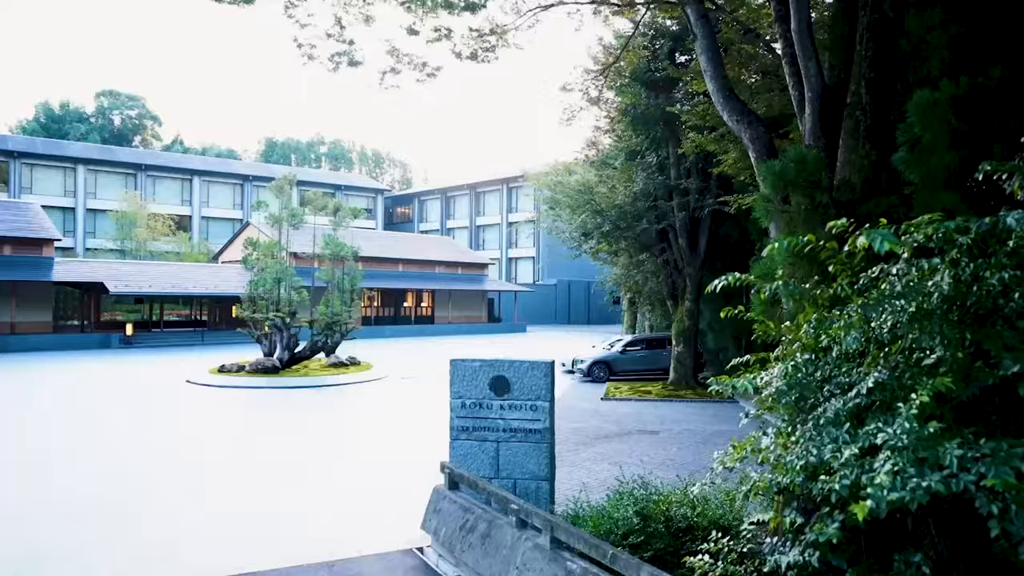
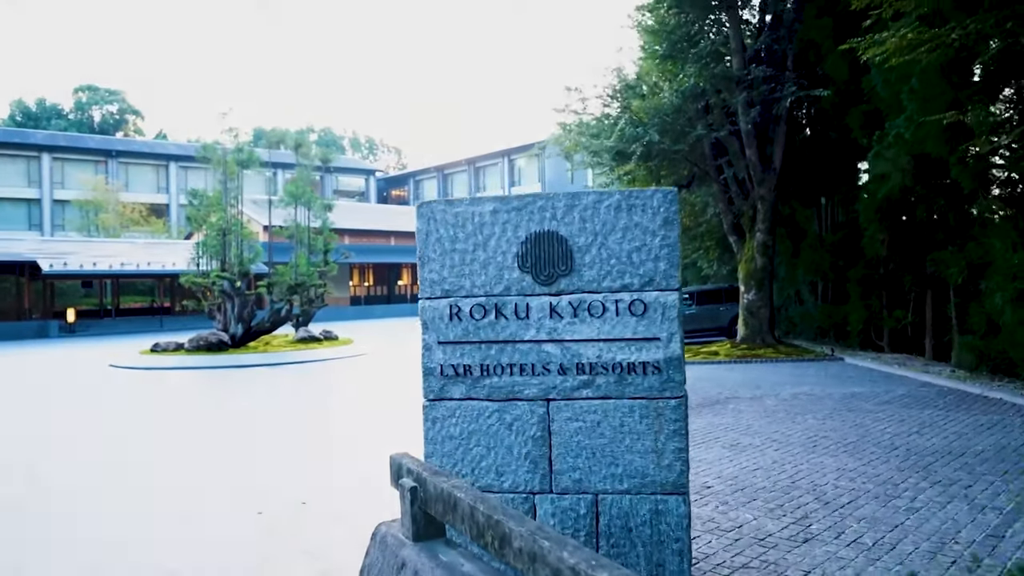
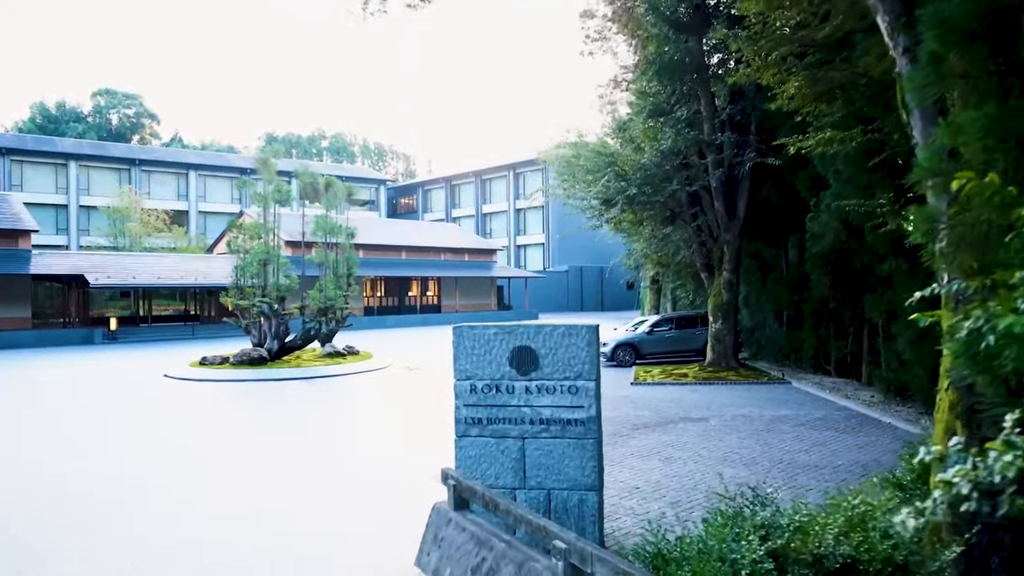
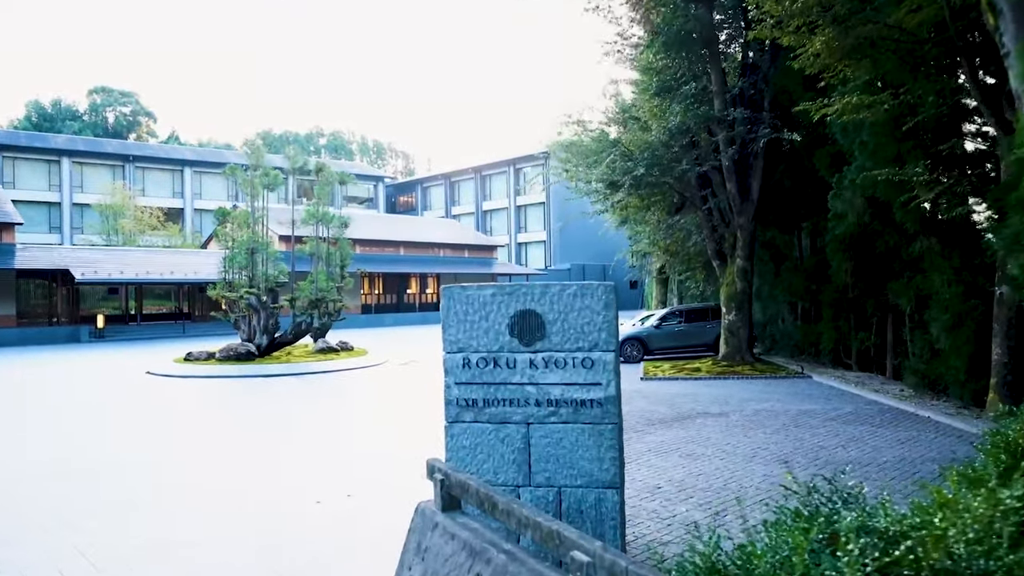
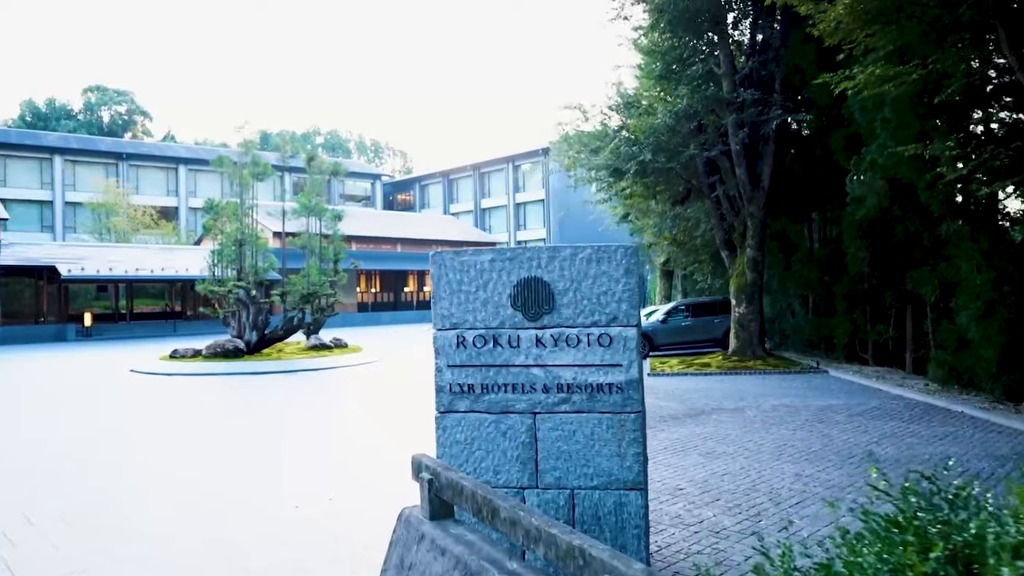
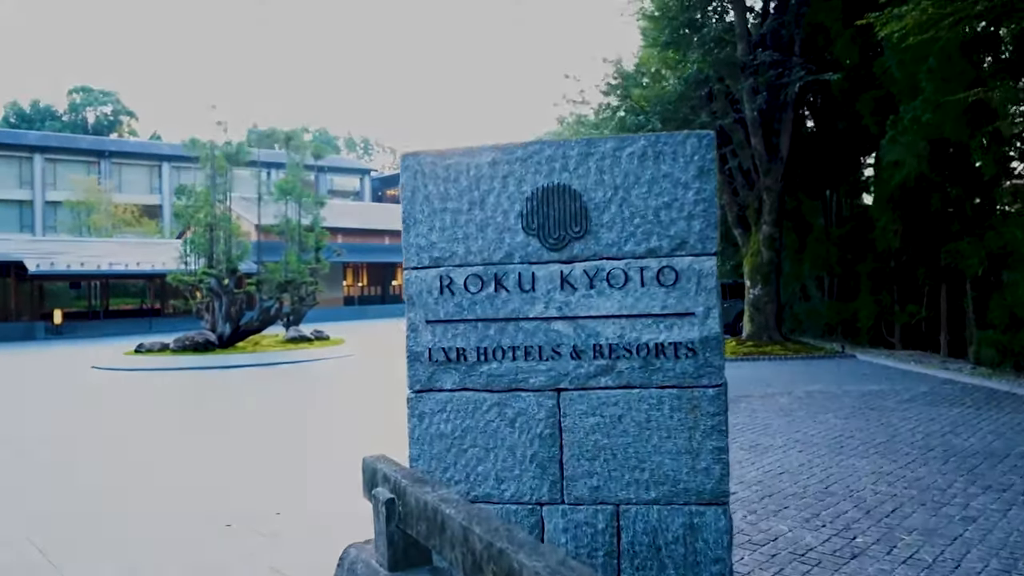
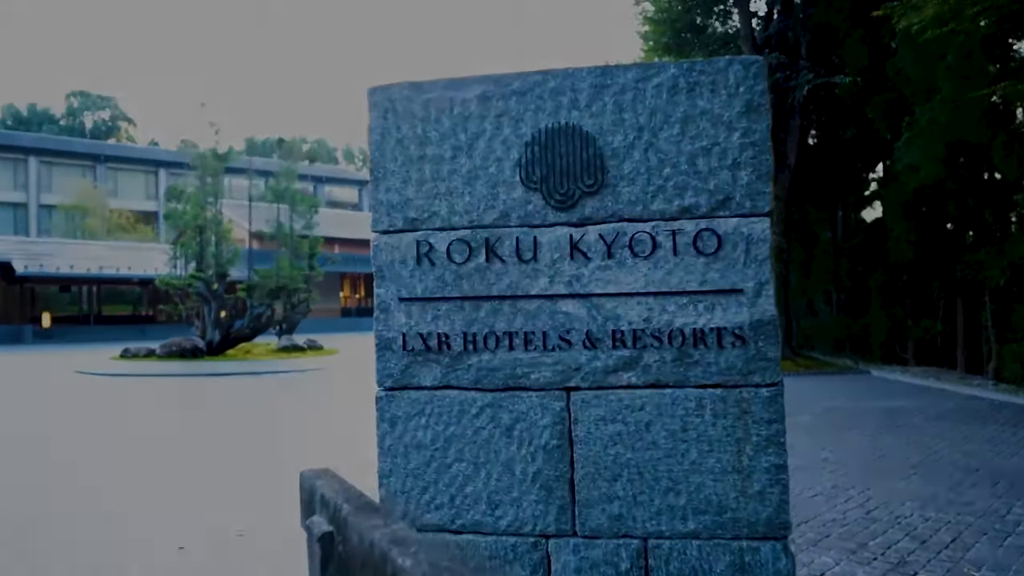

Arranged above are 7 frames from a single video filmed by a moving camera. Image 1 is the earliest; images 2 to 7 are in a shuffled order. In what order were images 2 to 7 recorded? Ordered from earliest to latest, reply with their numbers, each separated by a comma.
3, 4, 5, 2, 6, 7
